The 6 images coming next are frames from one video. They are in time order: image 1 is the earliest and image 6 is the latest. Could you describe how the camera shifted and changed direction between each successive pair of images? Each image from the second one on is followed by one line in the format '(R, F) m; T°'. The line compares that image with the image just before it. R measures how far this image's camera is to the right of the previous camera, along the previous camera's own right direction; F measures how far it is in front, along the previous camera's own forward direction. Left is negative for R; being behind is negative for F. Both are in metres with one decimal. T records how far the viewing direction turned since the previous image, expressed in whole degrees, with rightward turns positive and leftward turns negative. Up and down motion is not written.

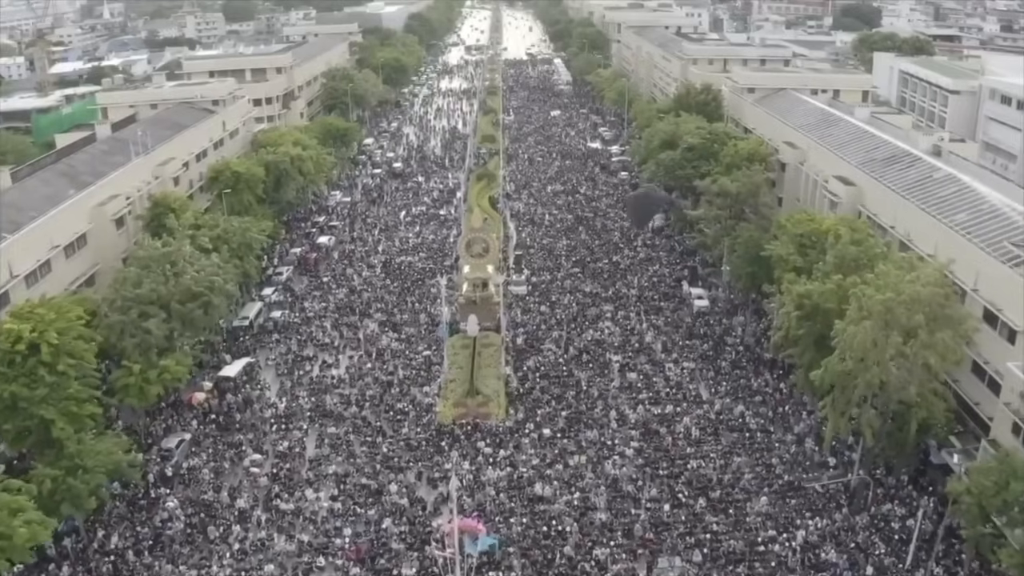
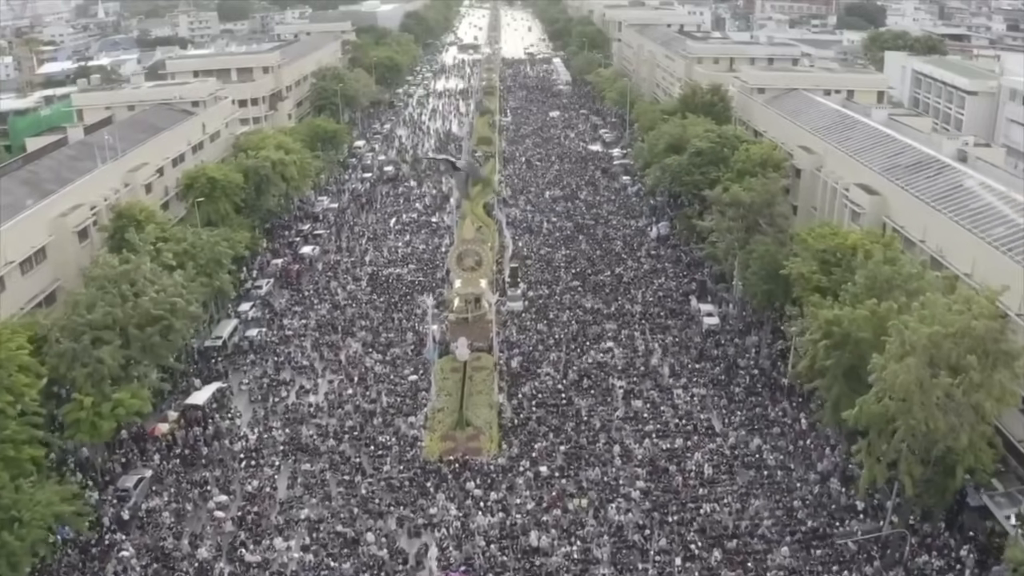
(+0.2, +3.2) m; 0°
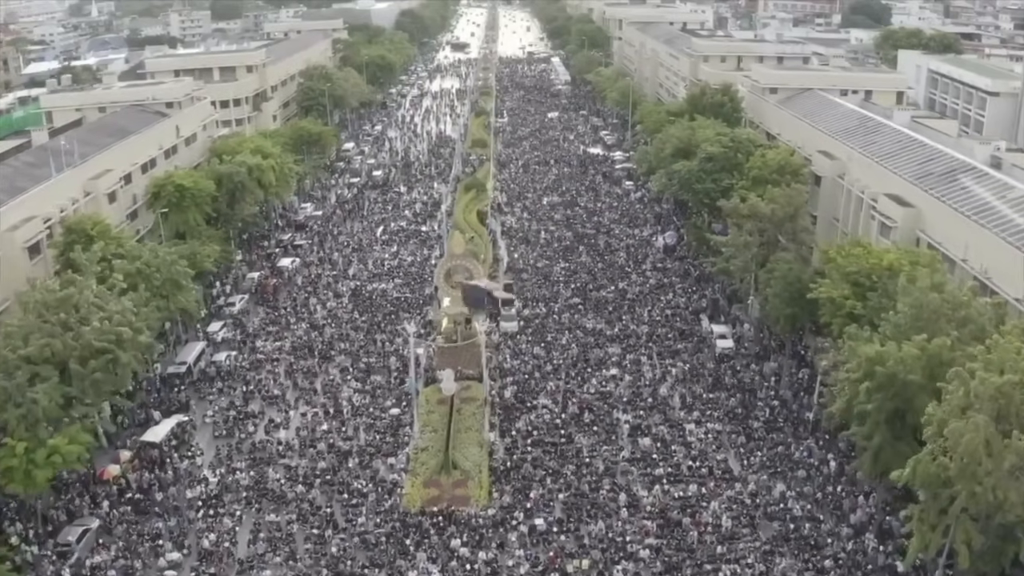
(+0.2, +3.6) m; 0°
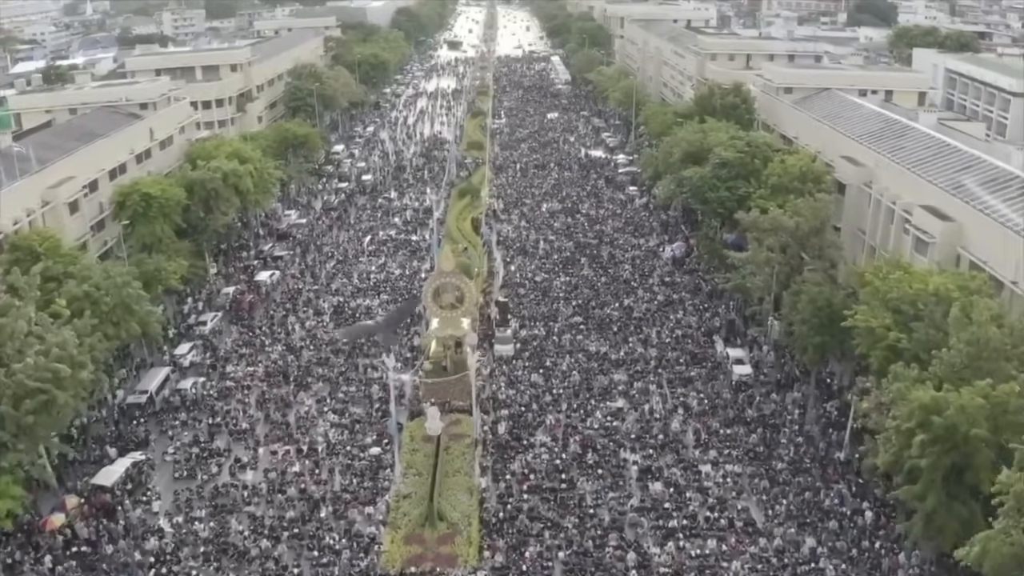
(+0.2, +3.4) m; 0°
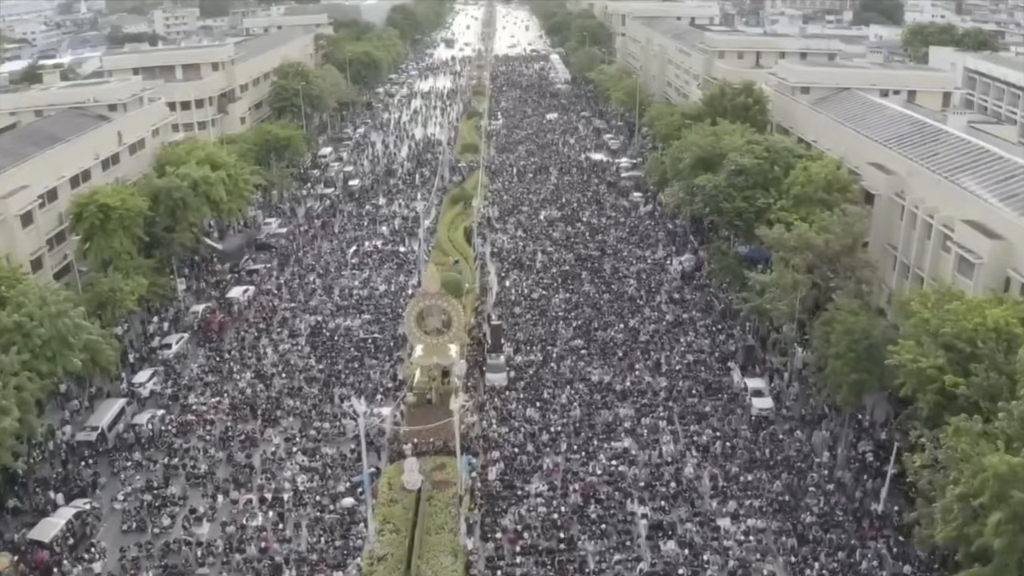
(+0.2, +3.5) m; 0°
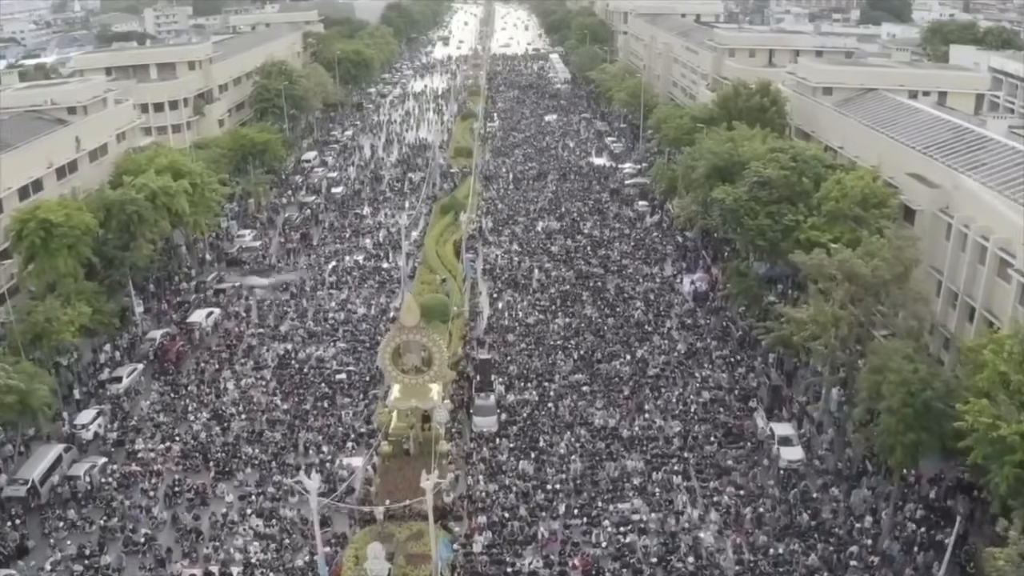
(+0.3, +3.9) m; 0°
